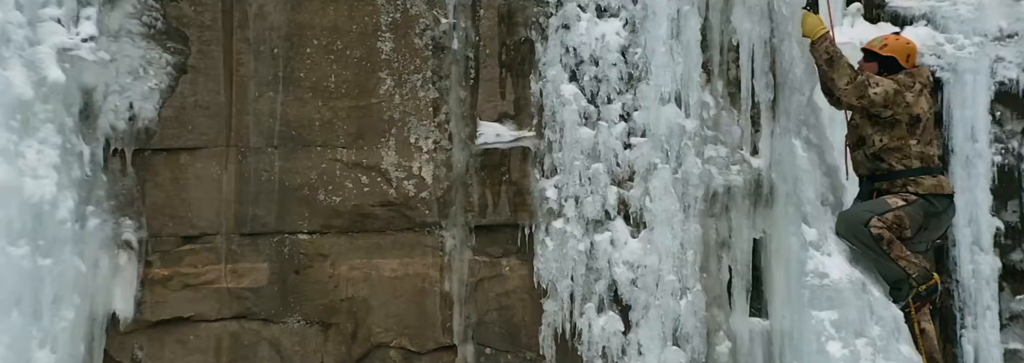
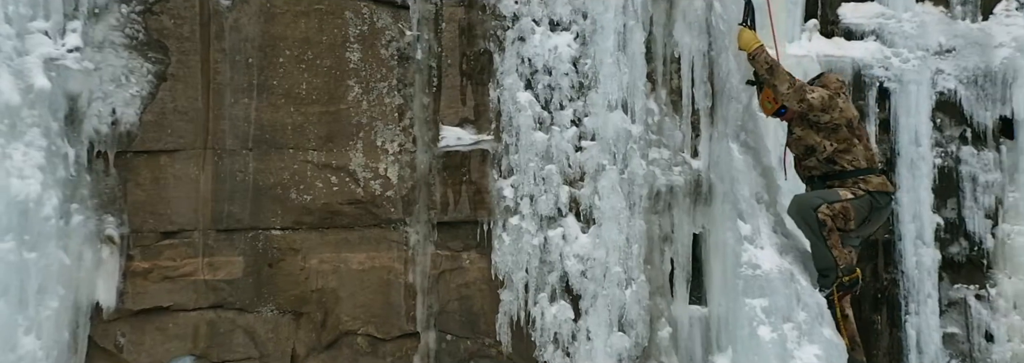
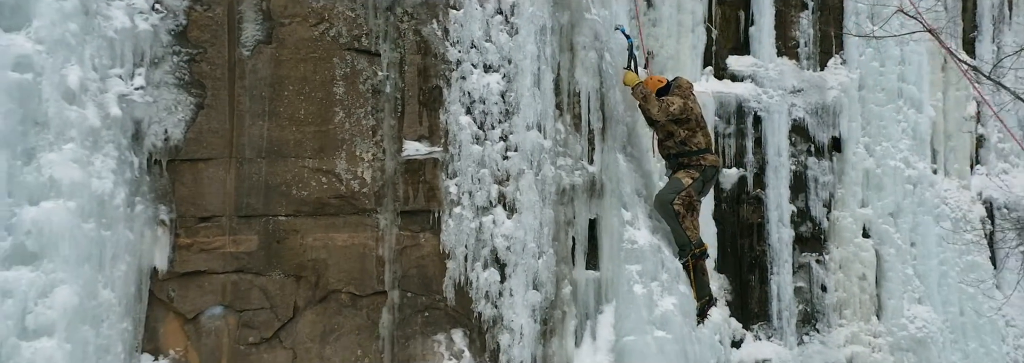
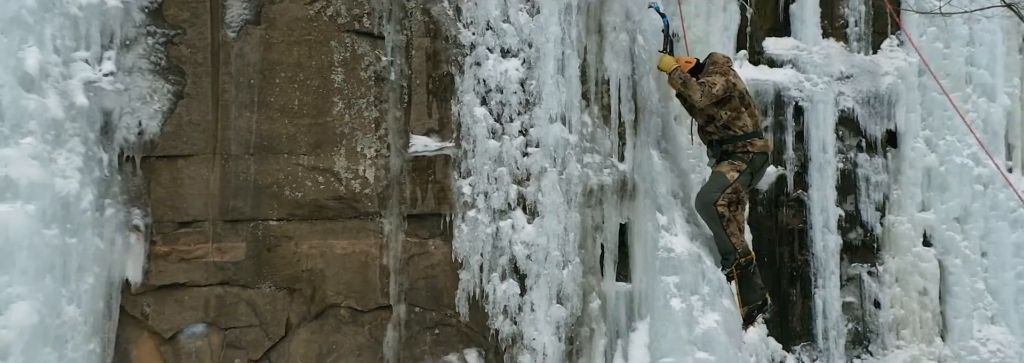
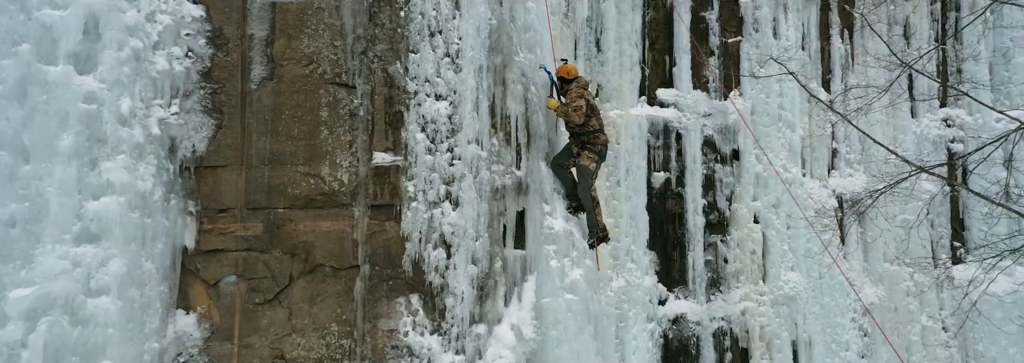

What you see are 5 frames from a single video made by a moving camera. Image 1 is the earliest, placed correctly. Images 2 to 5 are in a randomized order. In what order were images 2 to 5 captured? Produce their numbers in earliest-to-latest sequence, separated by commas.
2, 4, 3, 5
